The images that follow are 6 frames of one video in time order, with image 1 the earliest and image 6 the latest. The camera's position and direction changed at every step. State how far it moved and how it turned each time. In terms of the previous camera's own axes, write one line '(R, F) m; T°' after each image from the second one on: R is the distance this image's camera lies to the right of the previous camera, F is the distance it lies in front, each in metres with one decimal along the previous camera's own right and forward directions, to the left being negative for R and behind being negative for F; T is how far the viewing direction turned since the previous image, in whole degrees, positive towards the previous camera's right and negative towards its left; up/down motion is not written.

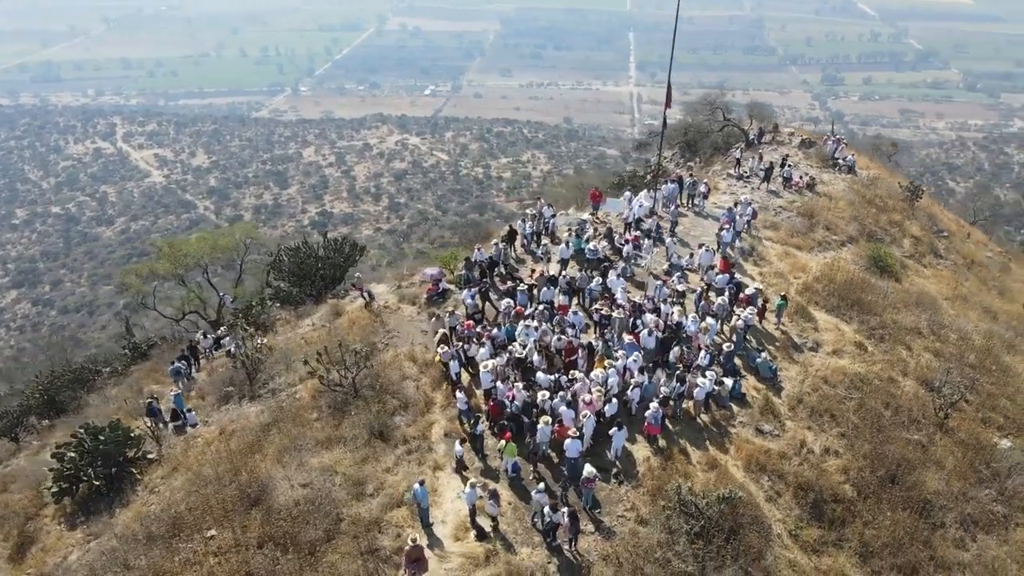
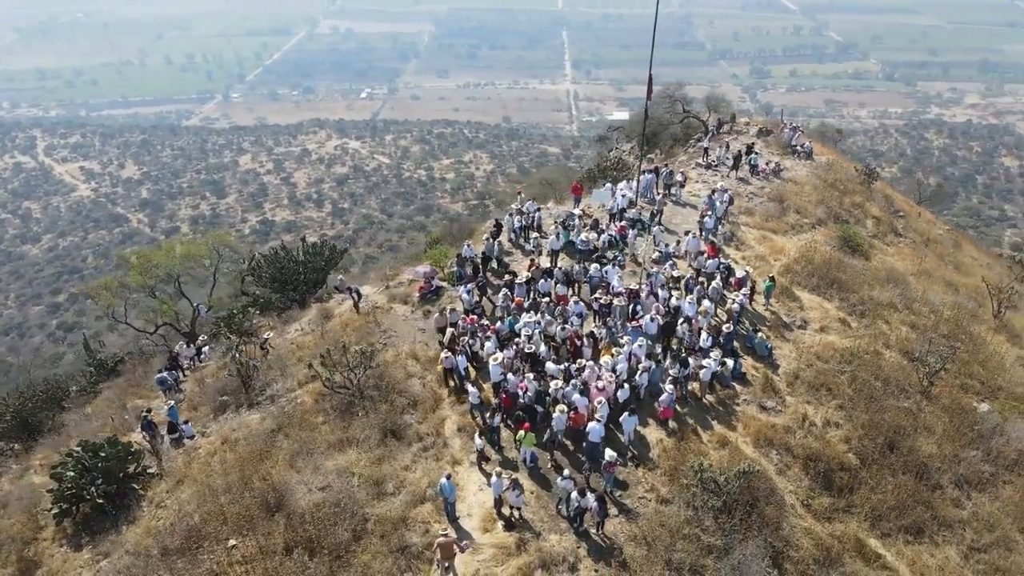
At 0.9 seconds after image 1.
(-1.5, -0.1) m; +4°
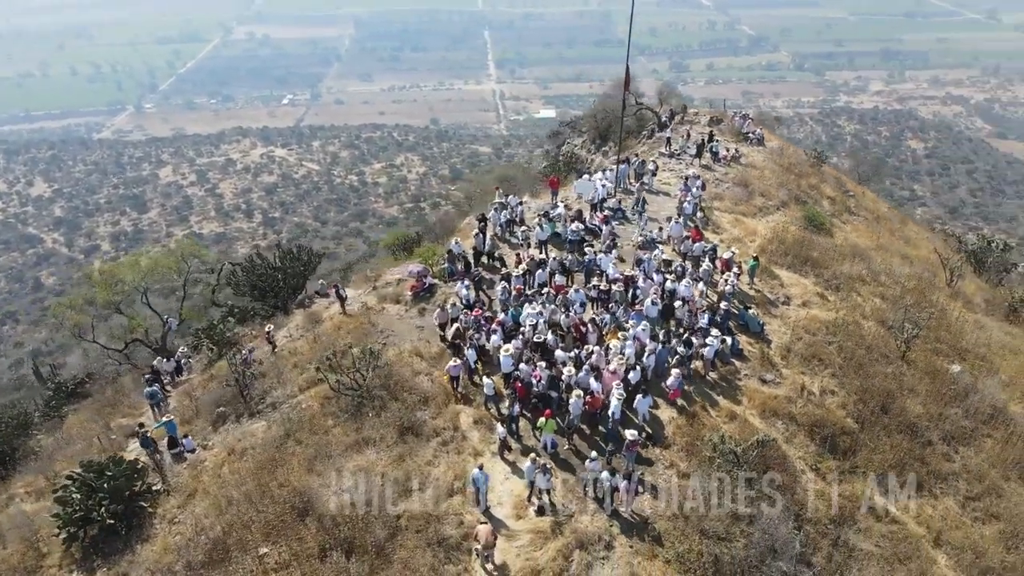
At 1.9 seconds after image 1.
(-1.7, -0.1) m; +5°
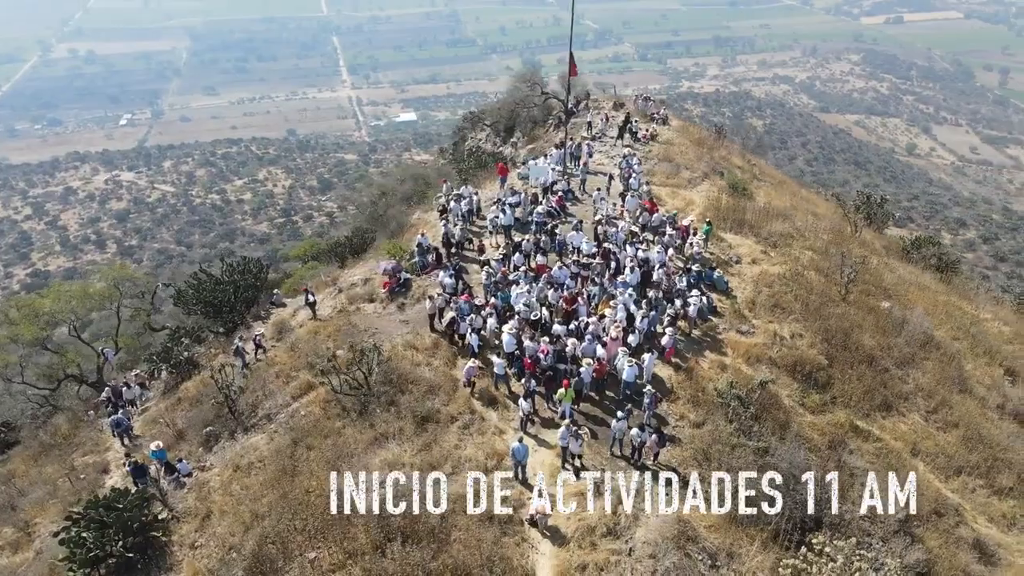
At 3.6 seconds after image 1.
(-3.0, -0.2) m; +9°
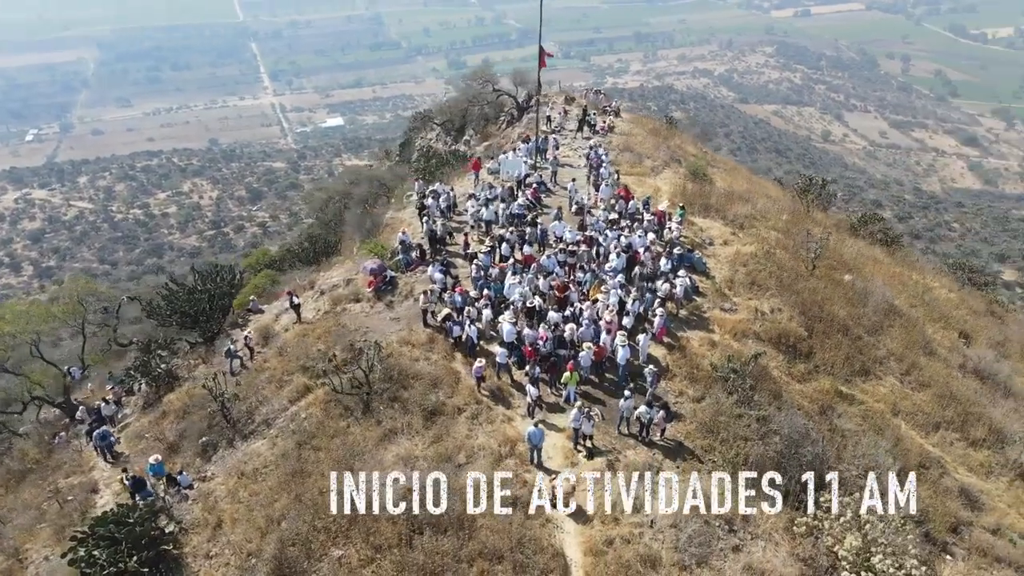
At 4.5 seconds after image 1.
(-1.5, -0.2) m; +5°
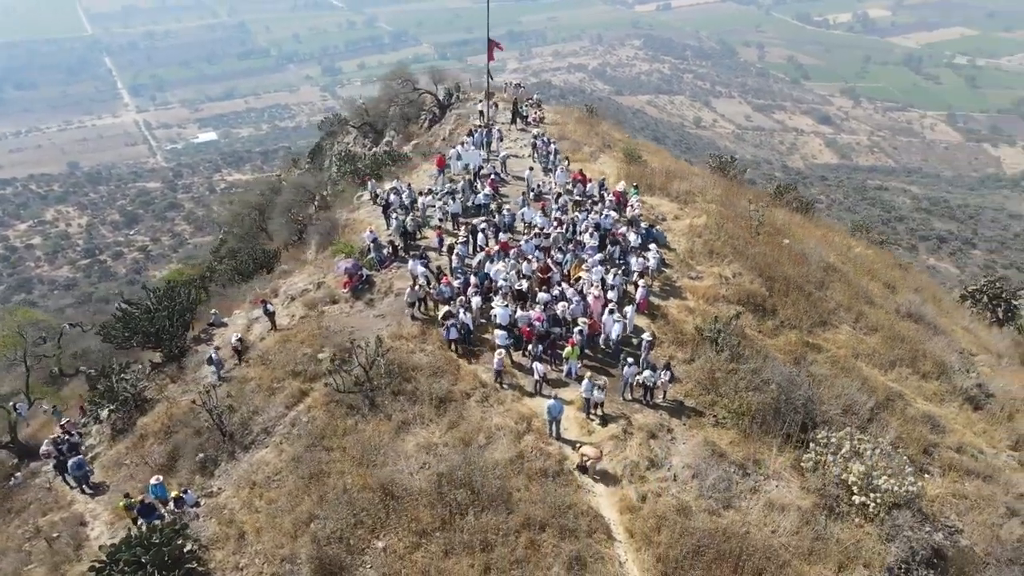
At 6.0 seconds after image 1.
(-2.5, -0.3) m; +8°
